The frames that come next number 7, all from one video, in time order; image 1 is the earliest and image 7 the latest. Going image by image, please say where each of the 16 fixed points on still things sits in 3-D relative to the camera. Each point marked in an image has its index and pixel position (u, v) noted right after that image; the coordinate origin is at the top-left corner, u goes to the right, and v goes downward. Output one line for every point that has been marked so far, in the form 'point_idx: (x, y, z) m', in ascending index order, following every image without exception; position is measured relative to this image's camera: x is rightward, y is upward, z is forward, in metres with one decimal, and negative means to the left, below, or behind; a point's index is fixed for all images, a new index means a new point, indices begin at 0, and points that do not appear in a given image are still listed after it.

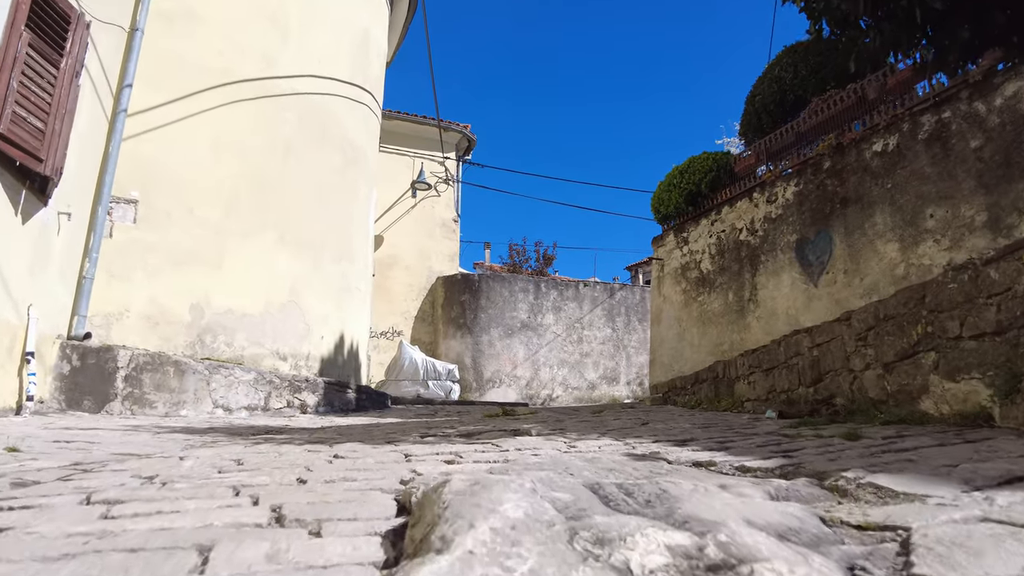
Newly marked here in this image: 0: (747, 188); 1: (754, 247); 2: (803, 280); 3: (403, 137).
0: (+2.8, +1.2, +7.8) m
1: (+2.8, +0.5, +7.5) m
2: (+3.0, +0.1, +6.7) m
3: (-2.5, +3.5, +15.0) m
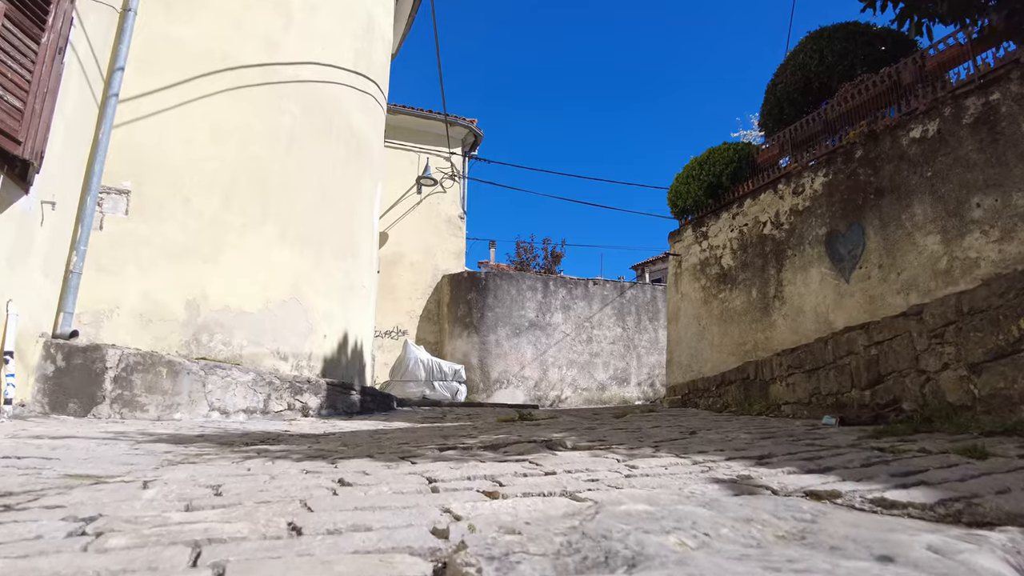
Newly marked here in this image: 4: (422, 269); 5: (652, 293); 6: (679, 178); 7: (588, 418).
0: (+2.9, +1.2, +7.4) m
1: (+2.9, +0.5, +7.1) m
2: (+3.1, +0.1, +6.4) m
3: (-2.4, +3.5, +14.6) m
4: (-1.9, +0.4, +14.0) m
5: (+3.0, -0.1, +14.1) m
6: (+2.2, +1.5, +8.8) m
7: (+0.6, -1.0, +4.9) m
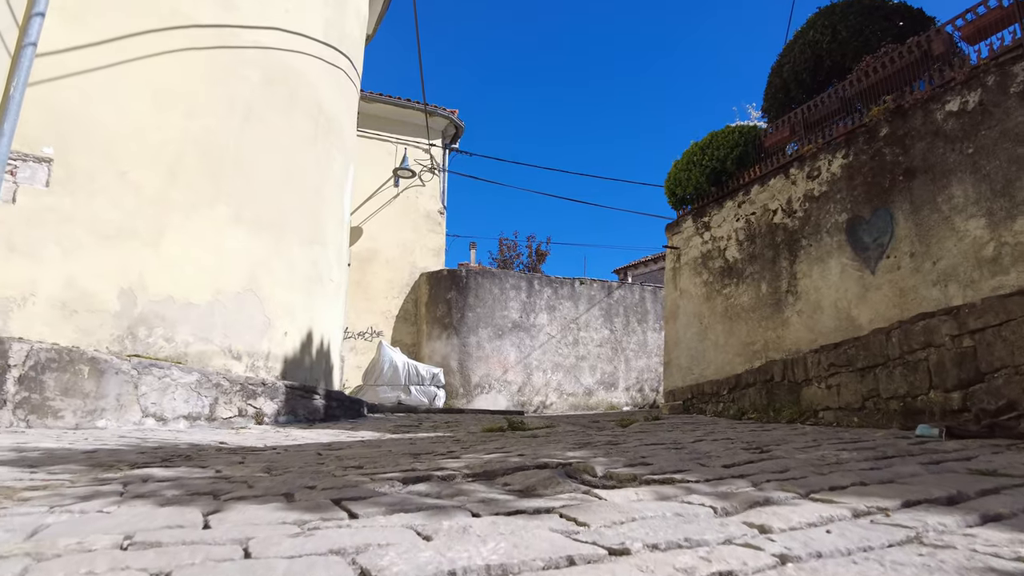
0: (+2.8, +1.3, +6.8) m
1: (+2.8, +0.6, +6.5) m
2: (+3.0, +0.2, +5.7) m
3: (-2.7, +3.5, +13.8) m
4: (-2.3, +0.4, +13.2) m
5: (+2.6, -0.1, +13.5) m
6: (+2.0, +1.5, +8.1) m
7: (+0.5, -0.9, +4.2) m
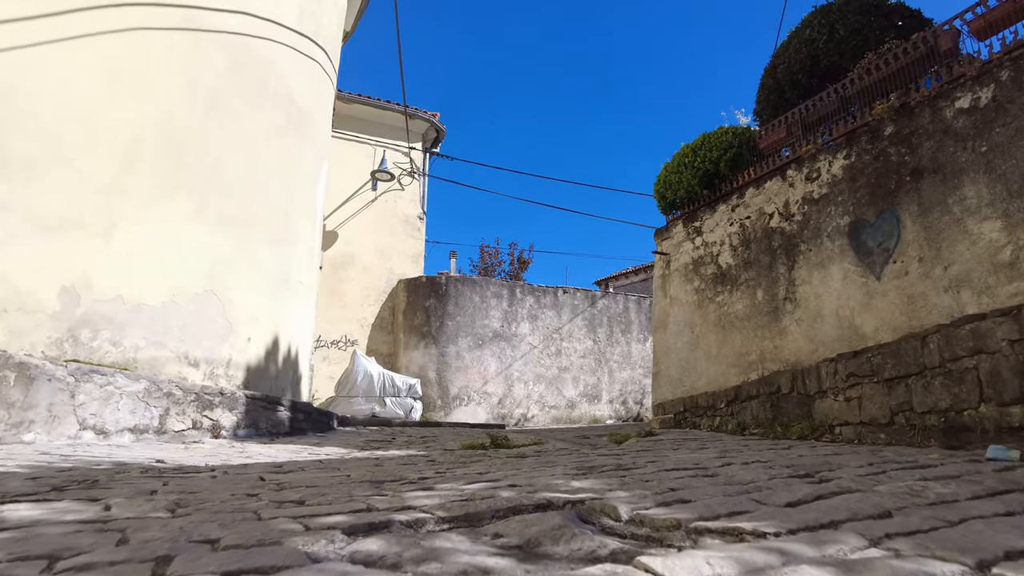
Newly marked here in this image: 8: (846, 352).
0: (+2.6, +1.2, +6.5) m
1: (+2.6, +0.5, +6.2) m
2: (+2.9, +0.1, +5.4) m
3: (-3.1, +3.4, +13.4) m
4: (-2.6, +0.3, +12.7) m
5: (+2.3, -0.3, +13.1) m
6: (+1.8, +1.5, +7.8) m
7: (+0.4, -0.9, +3.8) m
8: (+2.7, -0.5, +5.4) m
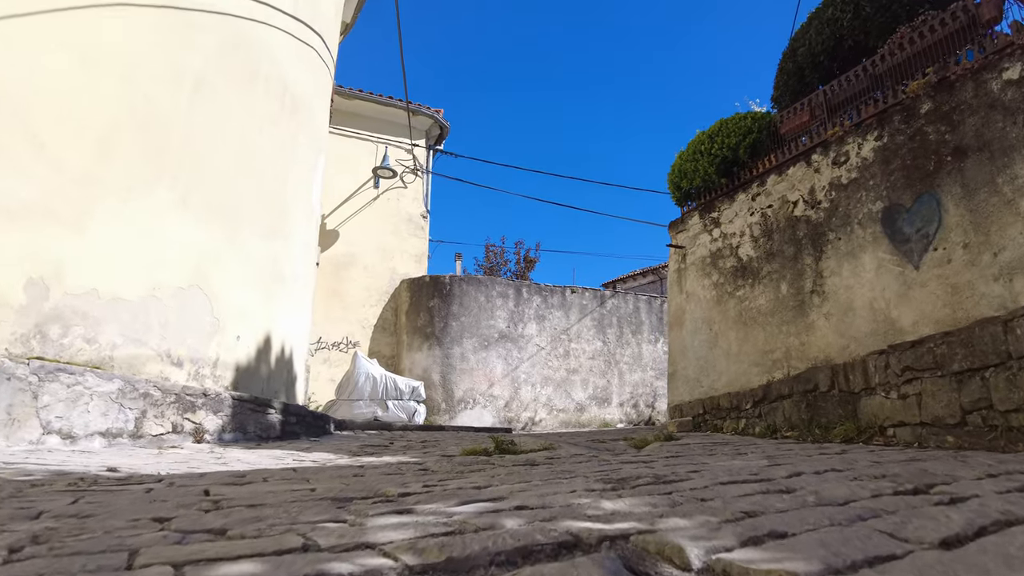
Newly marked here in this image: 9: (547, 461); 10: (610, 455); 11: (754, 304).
0: (+2.7, +1.3, +6.1) m
1: (+2.7, +0.6, +5.7) m
2: (+2.9, +0.2, +5.0) m
3: (-3.0, +3.4, +13.1) m
4: (-2.5, +0.3, +12.3) m
5: (+2.4, -0.3, +12.7) m
6: (+1.9, +1.5, +7.4) m
7: (+0.4, -0.8, +3.3) m
8: (+2.8, -0.5, +4.9) m
9: (+0.2, -0.8, +3.1) m
10: (+0.5, -0.8, +3.2) m
11: (+2.3, -0.2, +6.2) m
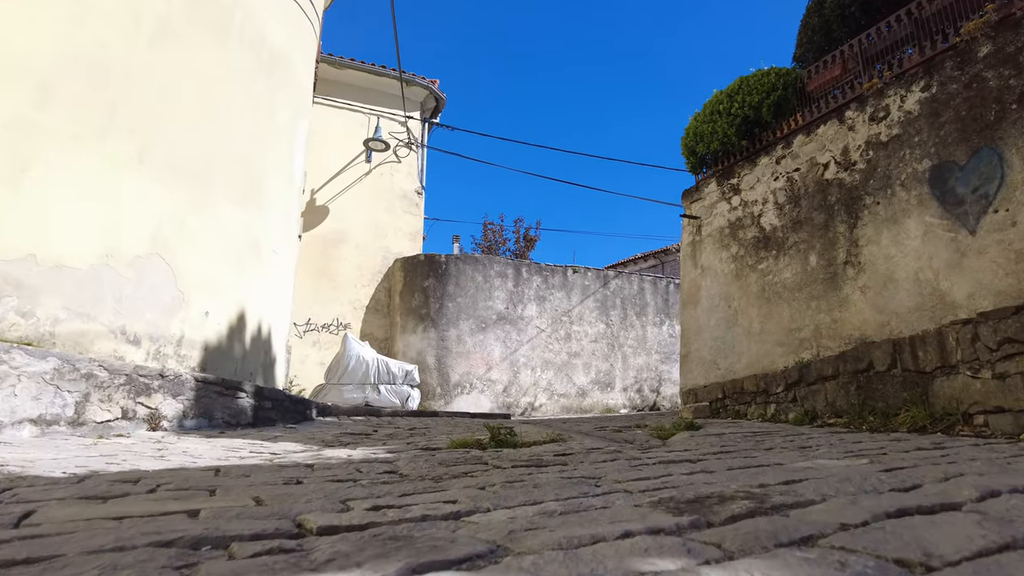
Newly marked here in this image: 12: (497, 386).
0: (+2.7, +1.5, +5.4) m
1: (+2.7, +0.8, +5.1) m
2: (+2.9, +0.4, +4.4) m
3: (-3.0, +3.8, +12.4) m
4: (-2.5, +0.7, +11.7) m
5: (+2.4, +0.1, +12.1) m
6: (+1.9, +1.8, +6.8) m
7: (+0.4, -0.7, +2.8) m
8: (+2.8, -0.2, +4.4) m
9: (+0.2, -0.6, +2.5) m
10: (+0.5, -0.7, +2.7) m
11: (+2.3, +0.1, +5.6) m
12: (-0.2, -1.6, +10.6) m
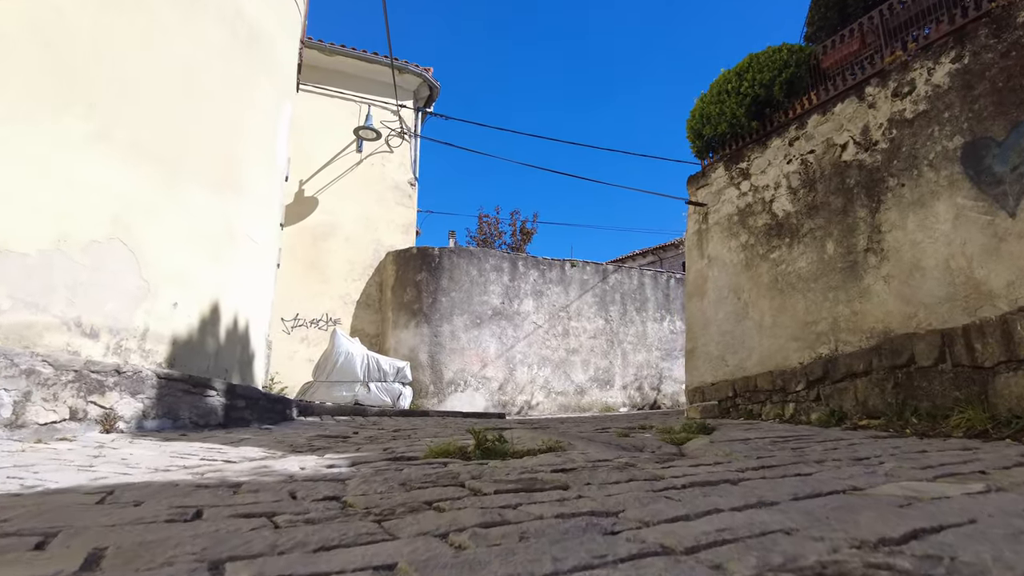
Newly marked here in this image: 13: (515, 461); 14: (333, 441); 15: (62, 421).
0: (+2.6, +1.6, +5.1) m
1: (+2.6, +0.9, +4.8) m
2: (+2.9, +0.5, +4.0) m
3: (-3.0, +3.9, +12.0) m
4: (-2.6, +0.8, +11.3) m
5: (+2.3, +0.2, +11.7) m
6: (+1.9, +1.9, +6.4) m
7: (+0.4, -0.6, +2.4) m
8: (+2.7, -0.2, +4.0) m
9: (+0.1, -0.6, +2.1) m
10: (+0.4, -0.6, +2.3) m
11: (+2.2, +0.2, +5.2) m
12: (-0.3, -1.5, +10.2) m
13: (0.0, -0.6, +2.5) m
14: (-1.0, -0.9, +3.7) m
15: (-2.4, -0.7, +3.5) m
